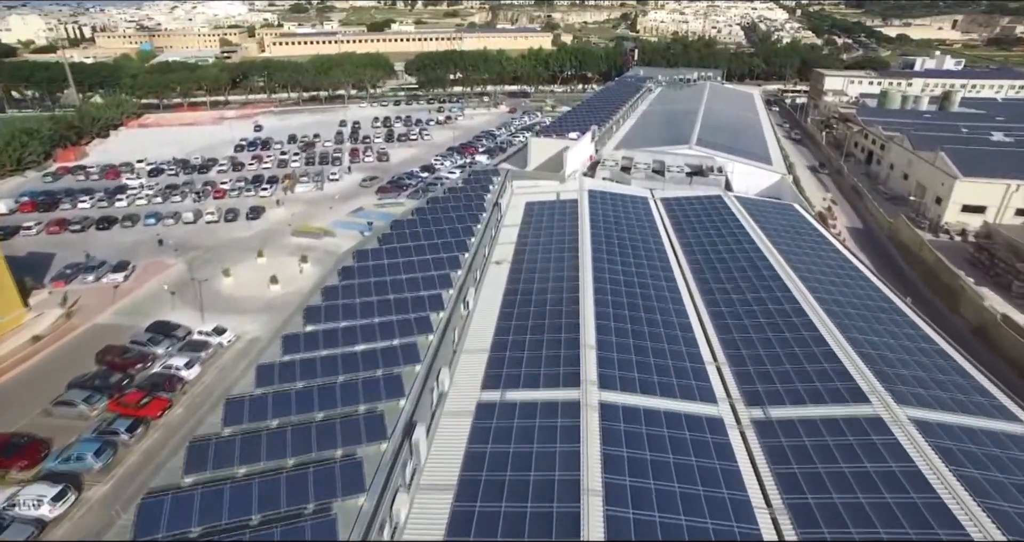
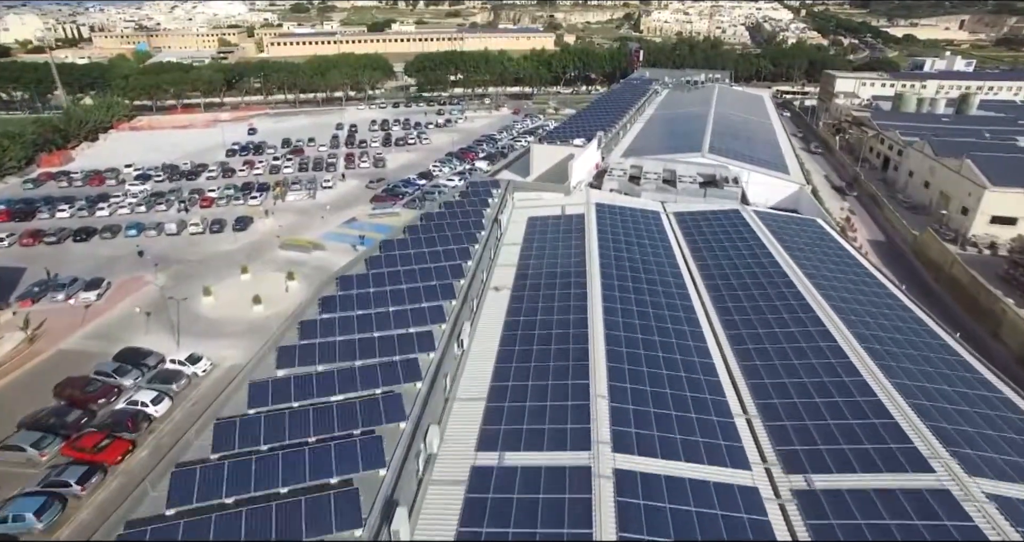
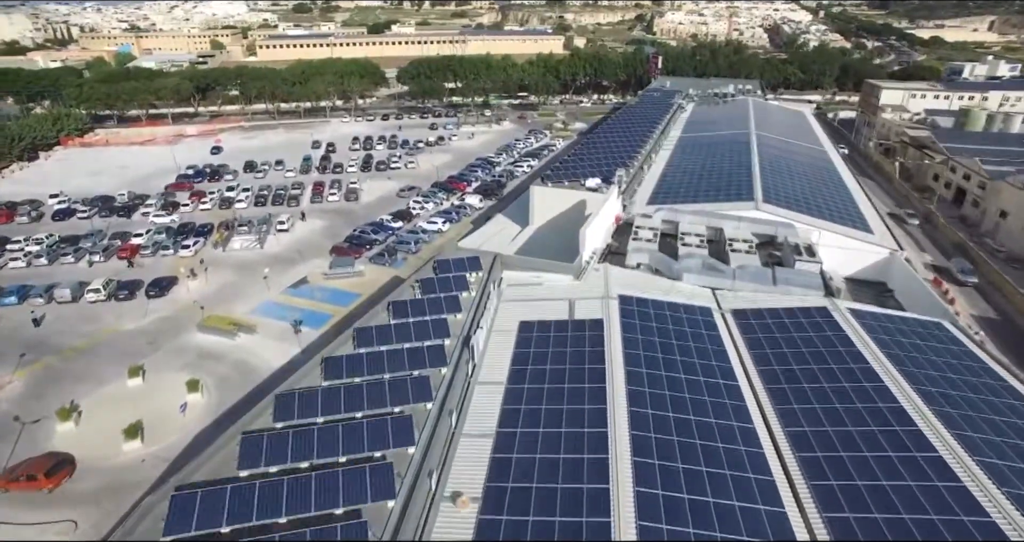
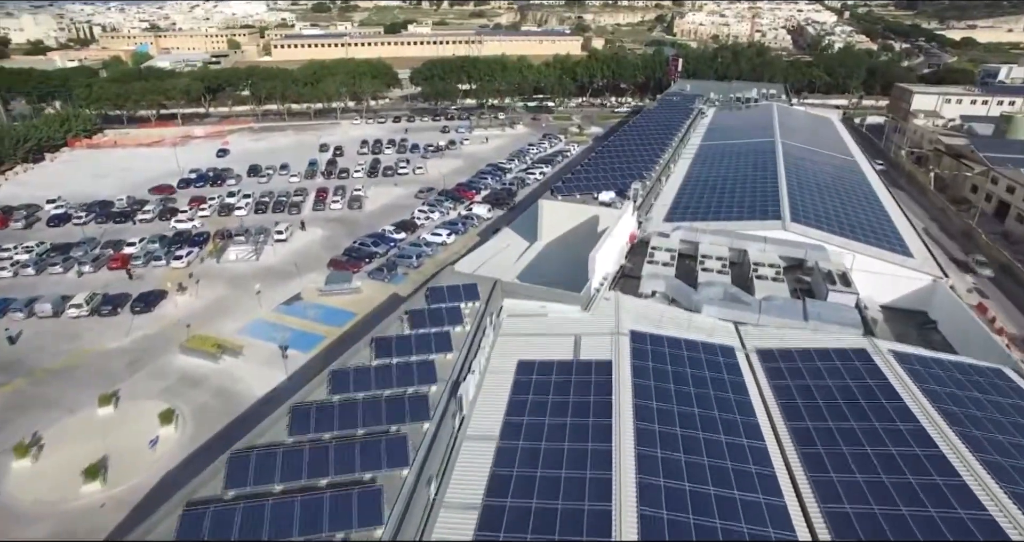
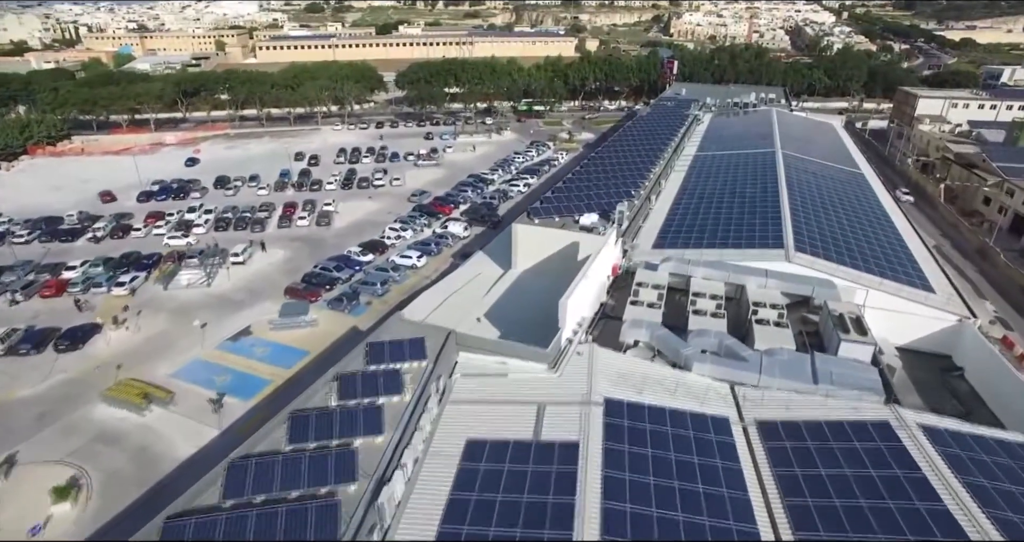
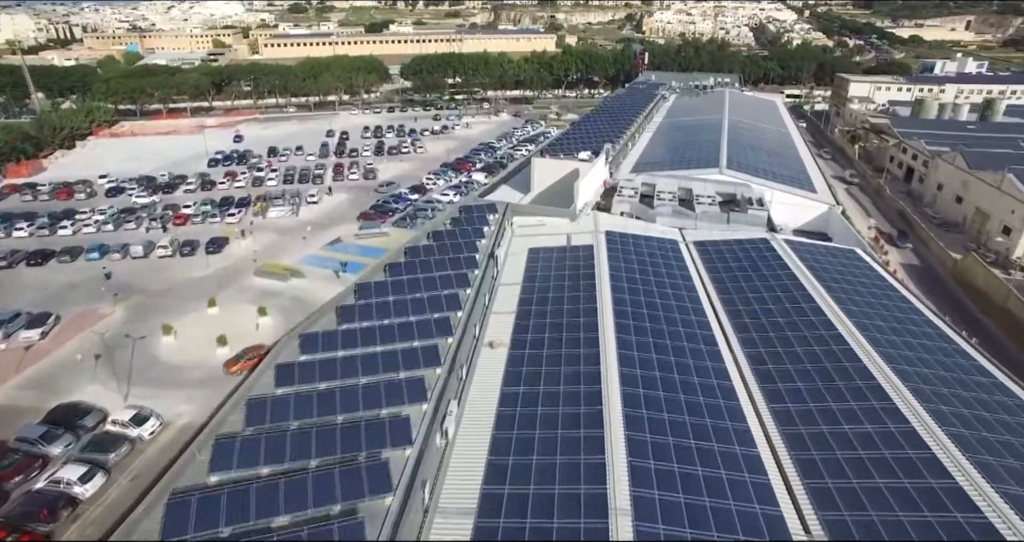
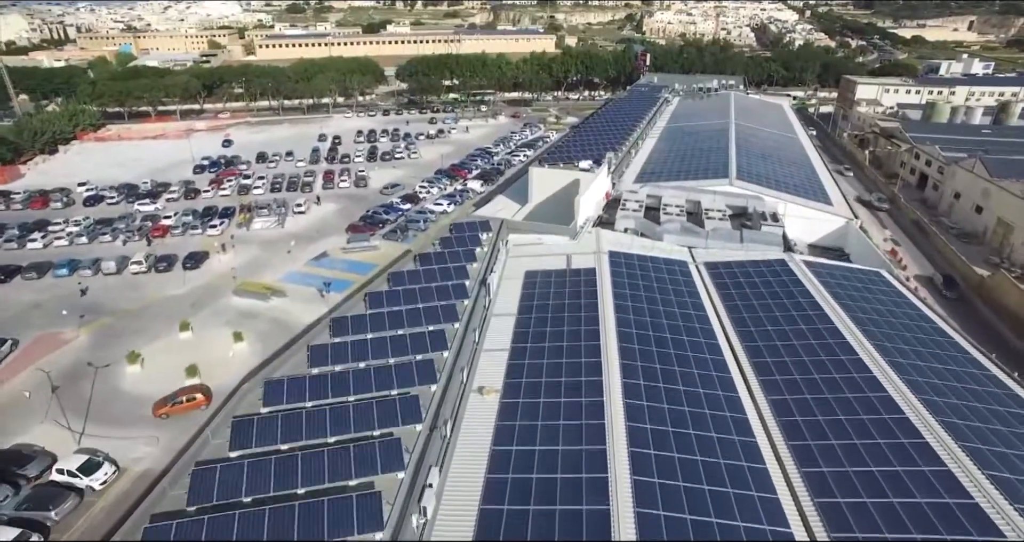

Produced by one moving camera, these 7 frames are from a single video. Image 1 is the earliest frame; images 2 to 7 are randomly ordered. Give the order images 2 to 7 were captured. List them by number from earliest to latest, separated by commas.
2, 6, 7, 3, 4, 5
